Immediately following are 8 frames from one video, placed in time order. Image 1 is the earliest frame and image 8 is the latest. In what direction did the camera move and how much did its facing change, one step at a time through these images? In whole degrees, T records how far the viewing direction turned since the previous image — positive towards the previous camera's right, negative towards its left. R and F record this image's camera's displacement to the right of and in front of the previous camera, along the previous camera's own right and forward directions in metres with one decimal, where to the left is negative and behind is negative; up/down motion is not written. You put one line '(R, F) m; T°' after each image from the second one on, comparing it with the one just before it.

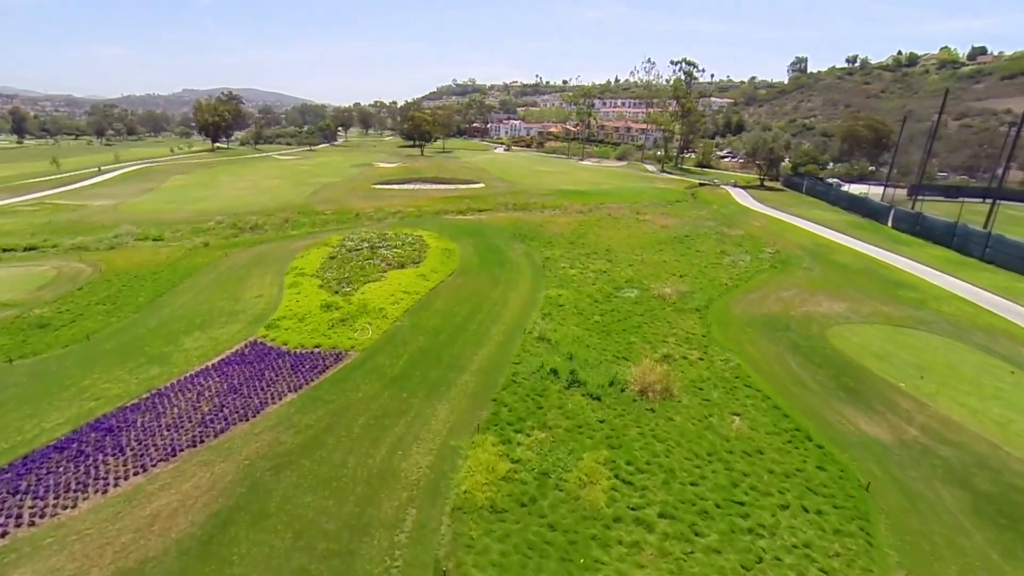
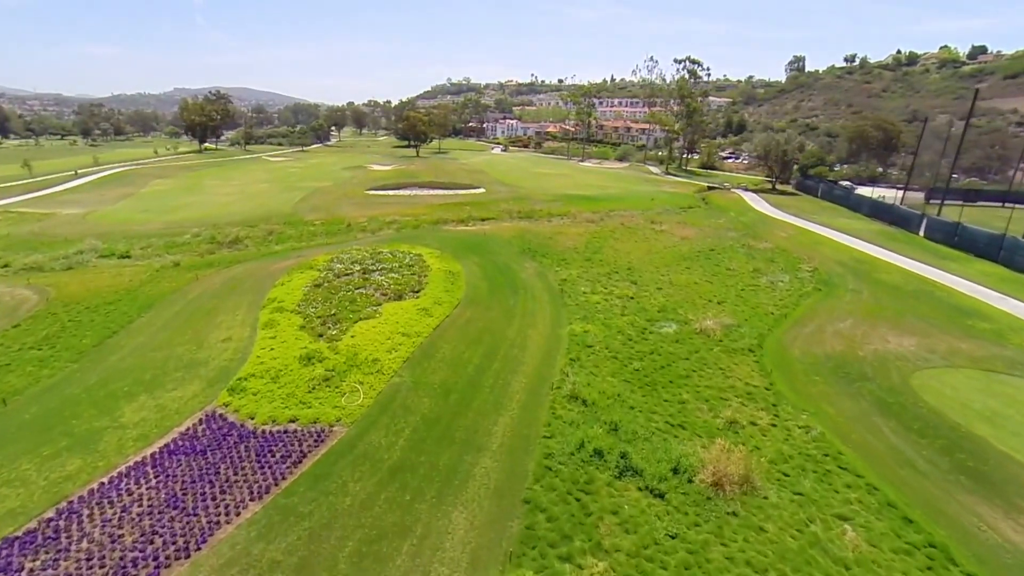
(-1.0, +3.8) m; +1°
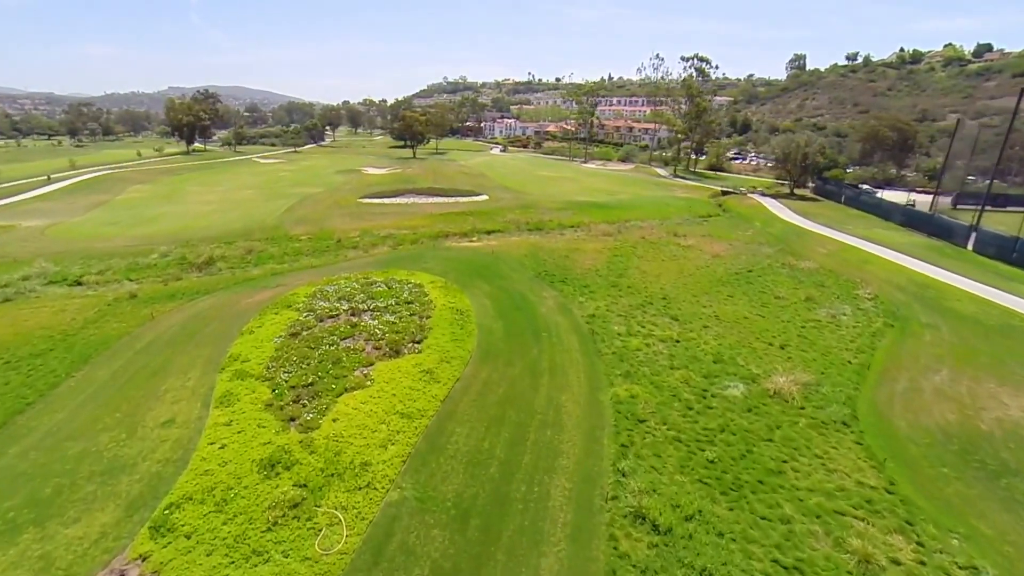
(-1.0, +4.5) m; 0°
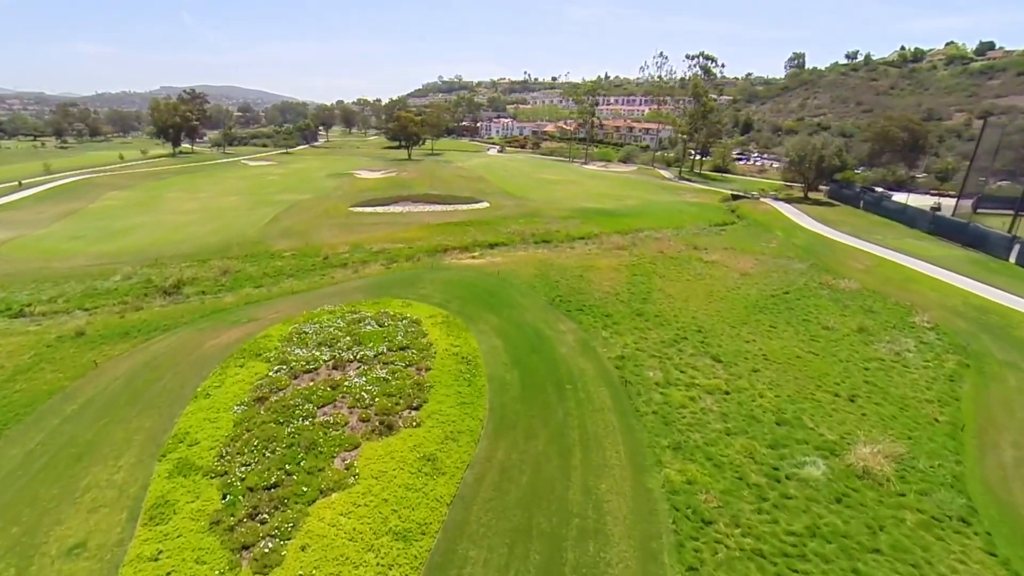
(-0.7, +3.6) m; 0°
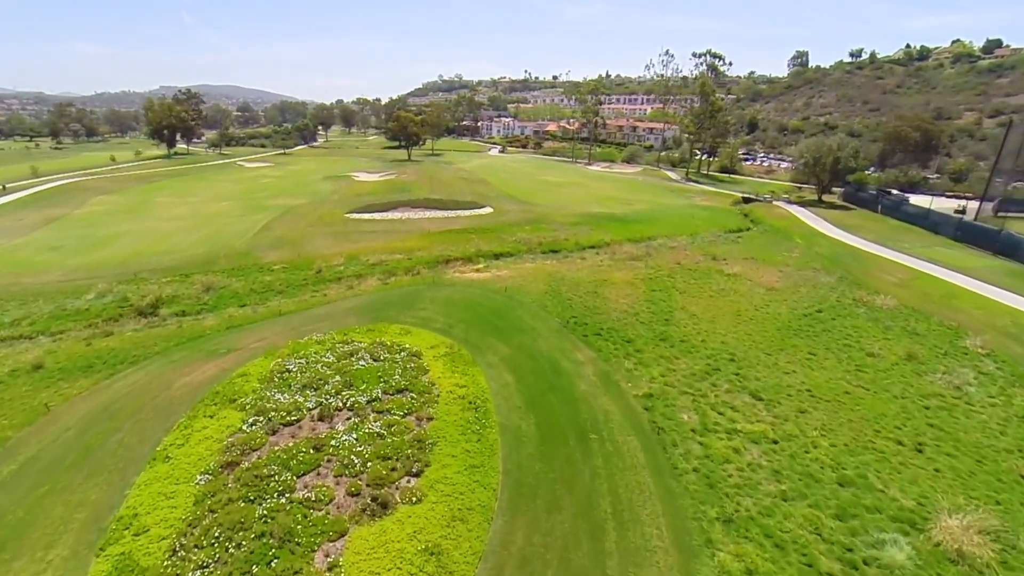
(-0.5, +2.4) m; 0°
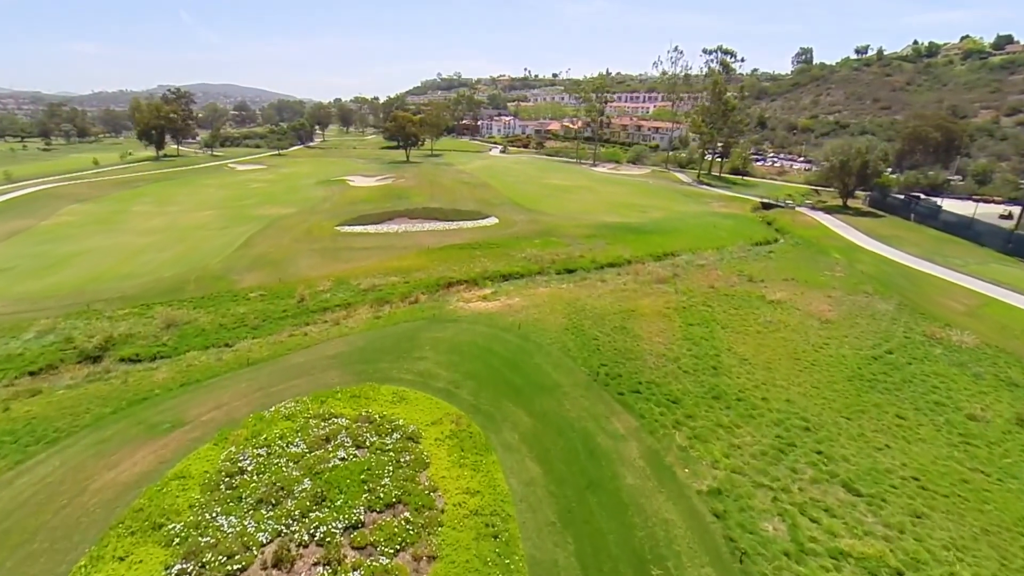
(-0.7, +4.2) m; 0°
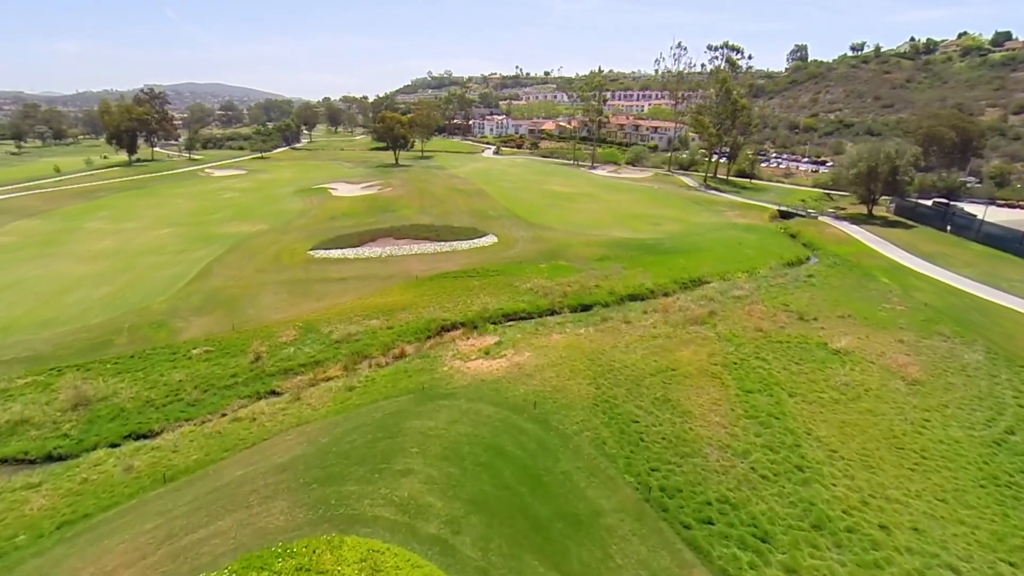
(-0.7, +5.4) m; +1°
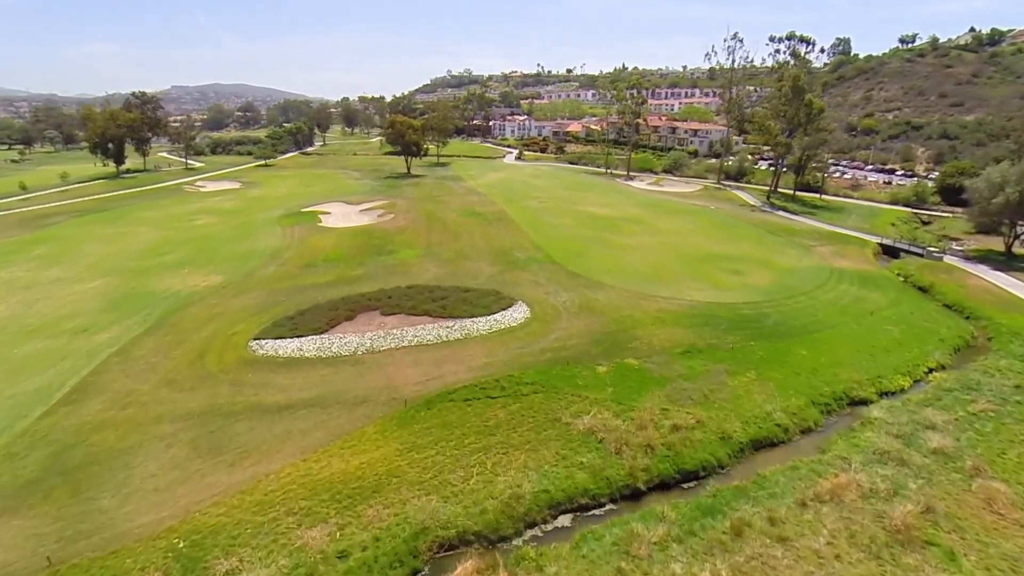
(-1.1, +11.9) m; -2°
